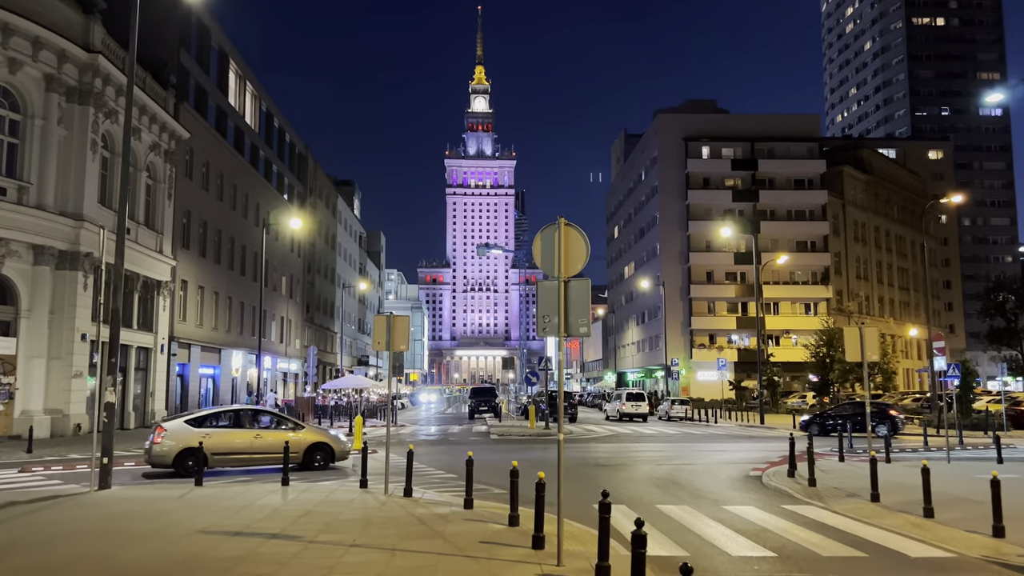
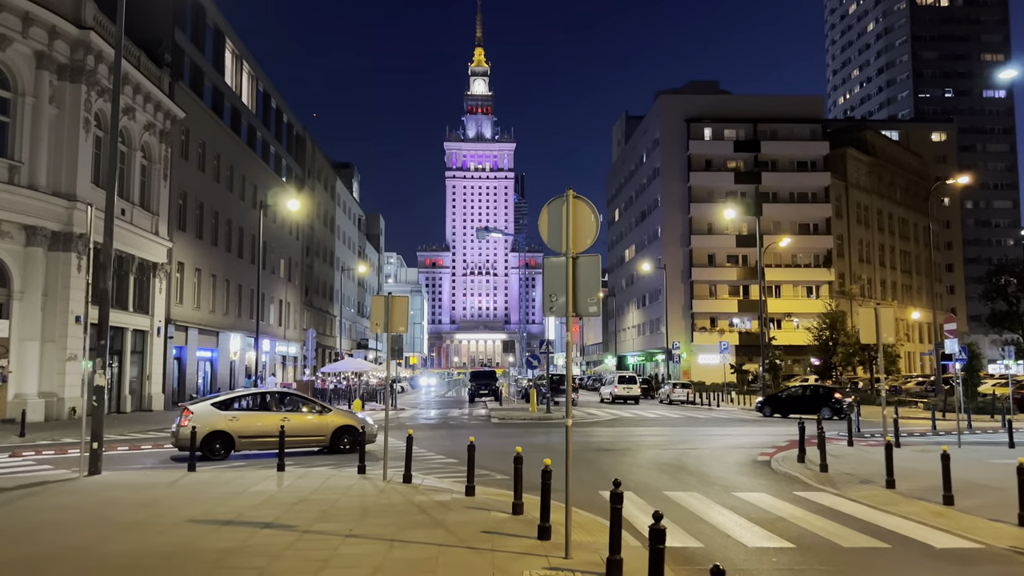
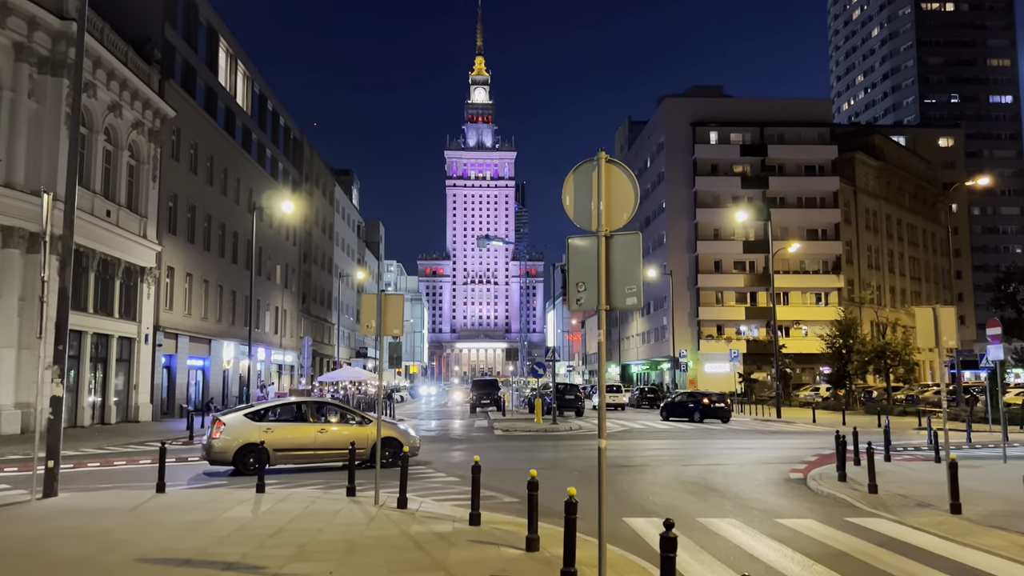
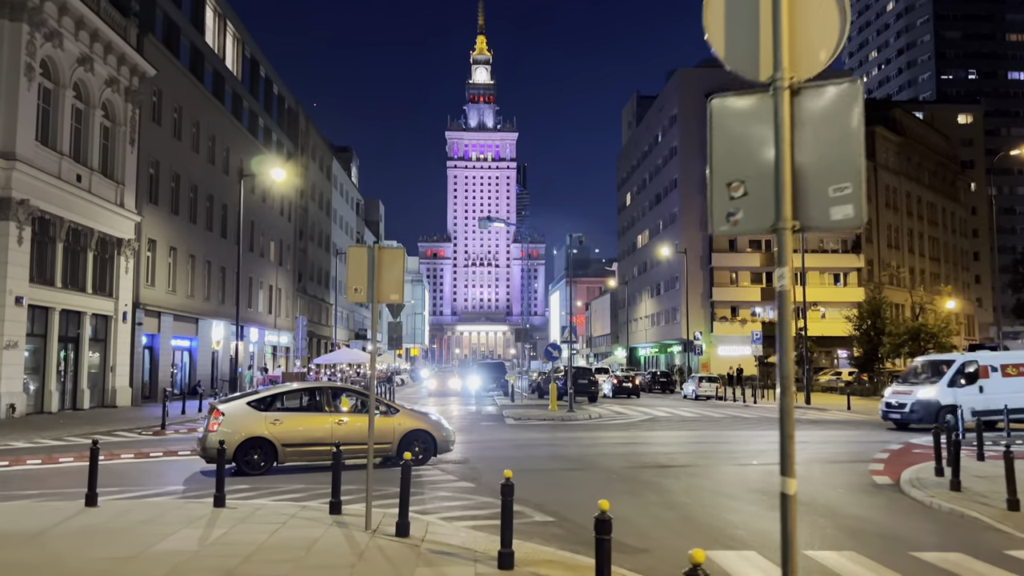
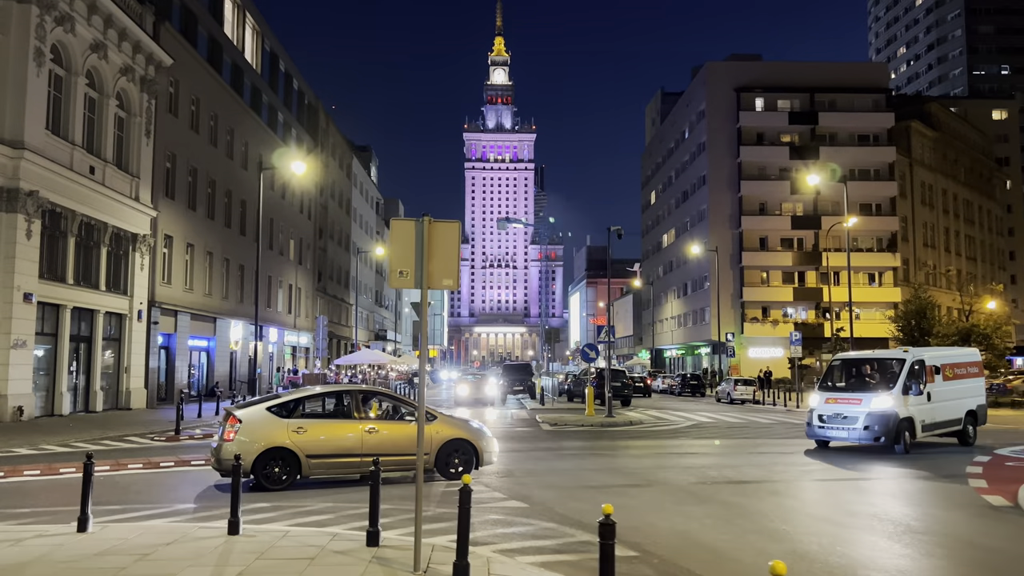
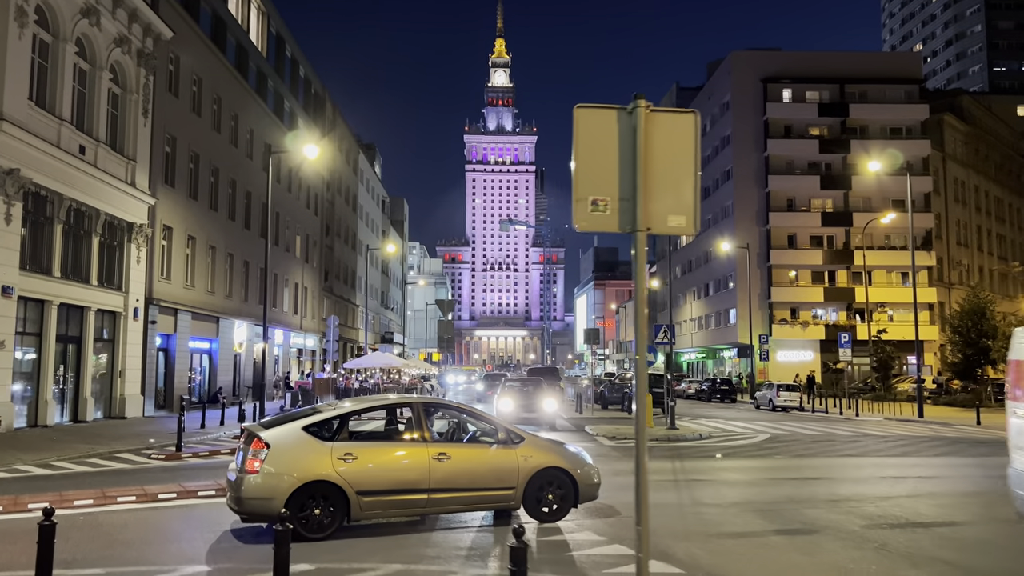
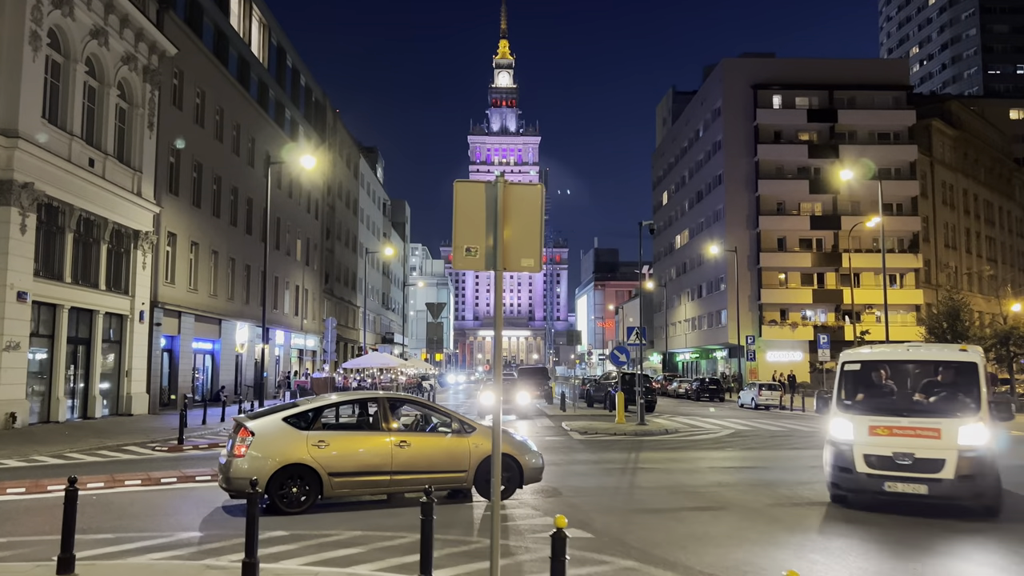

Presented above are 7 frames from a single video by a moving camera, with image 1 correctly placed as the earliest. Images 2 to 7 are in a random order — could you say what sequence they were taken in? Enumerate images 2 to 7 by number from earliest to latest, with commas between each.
2, 3, 4, 5, 7, 6
